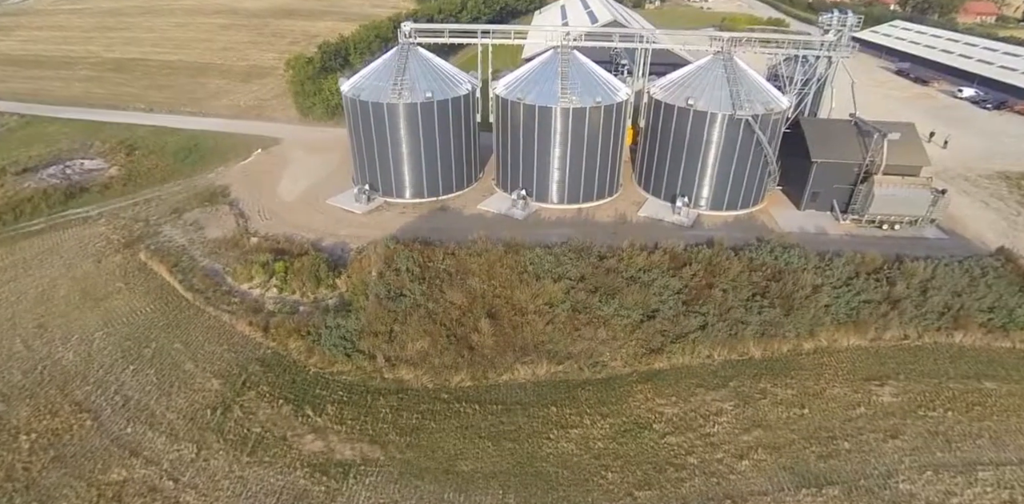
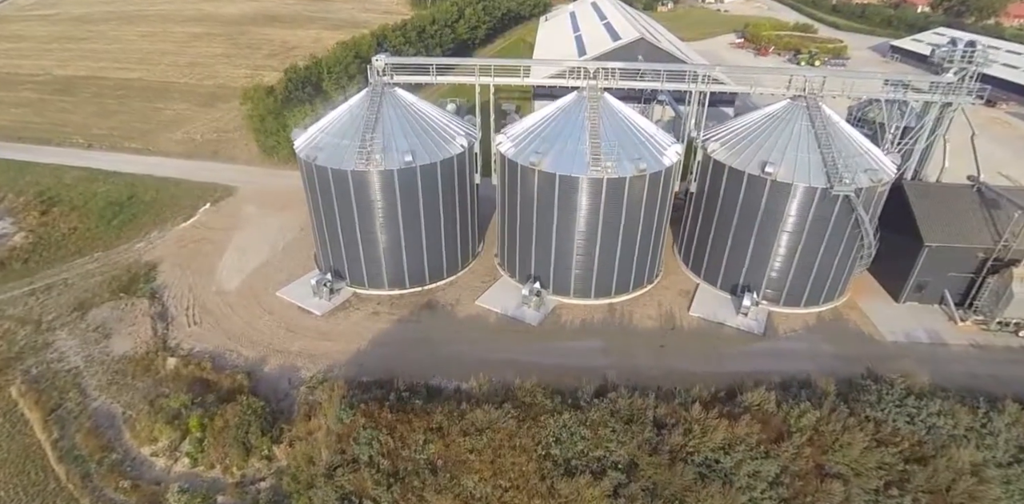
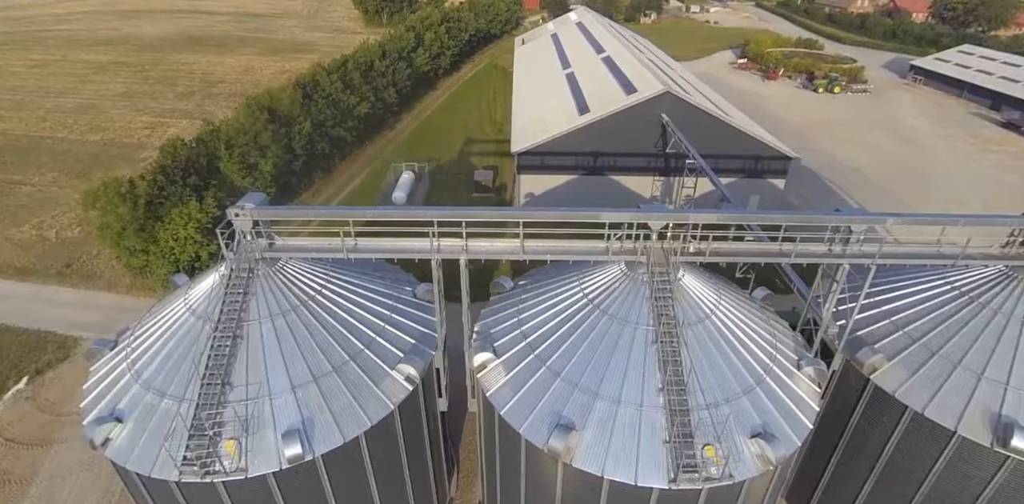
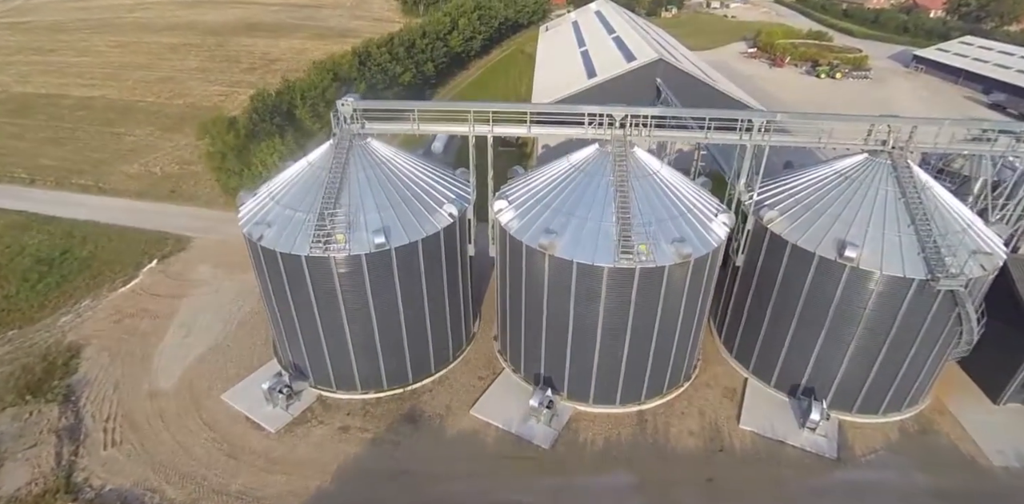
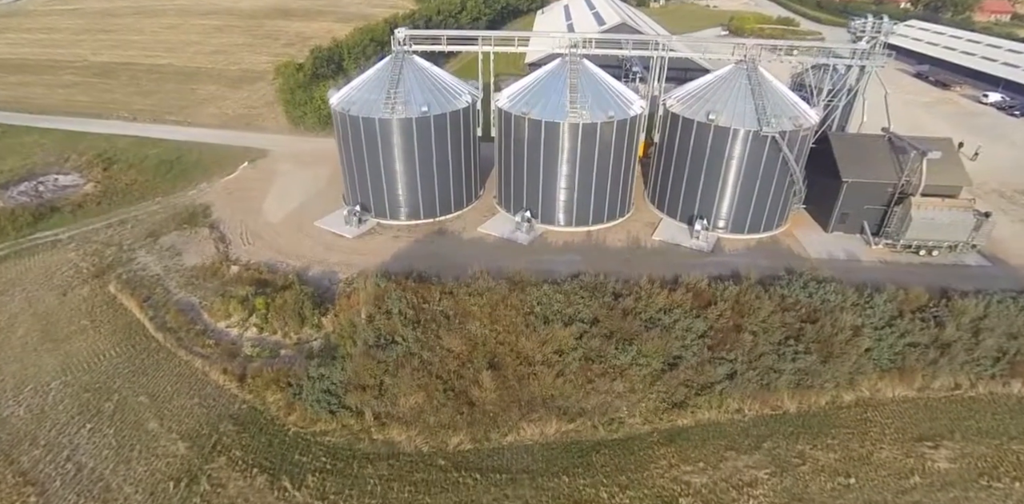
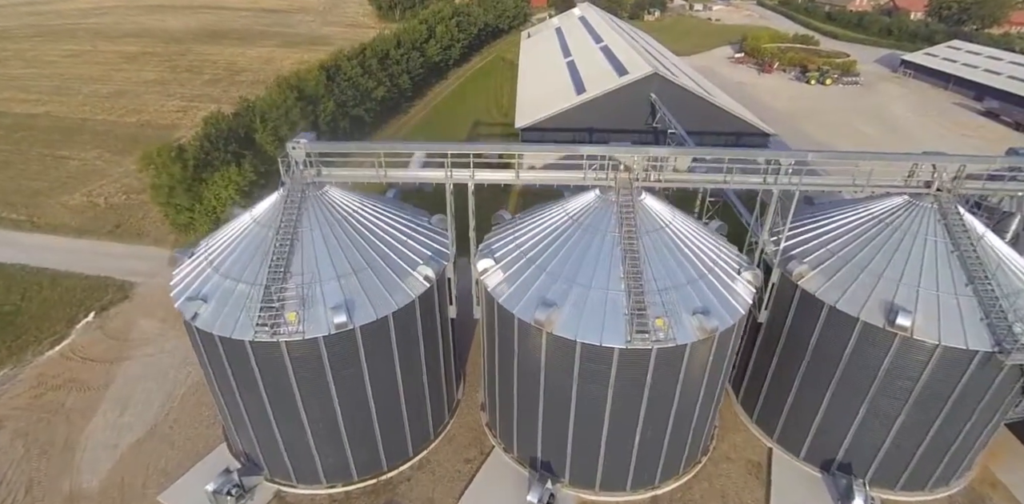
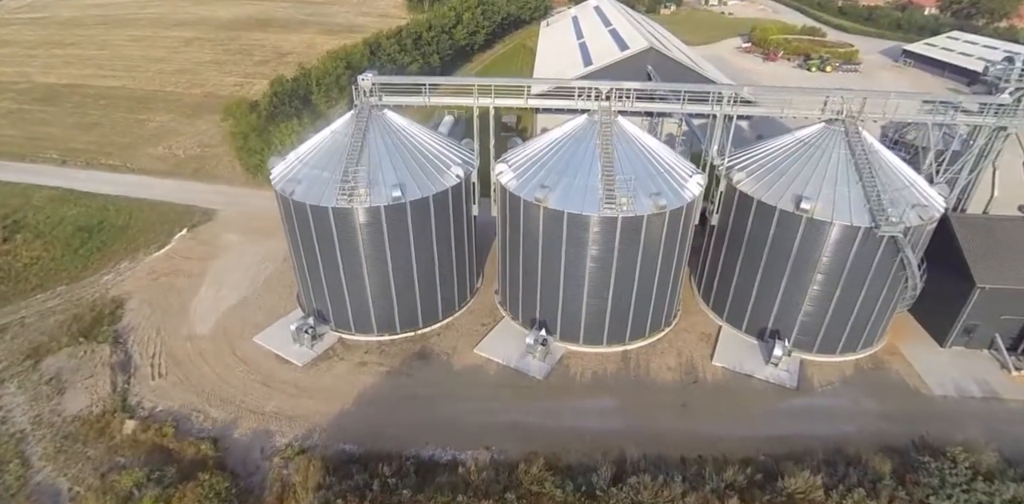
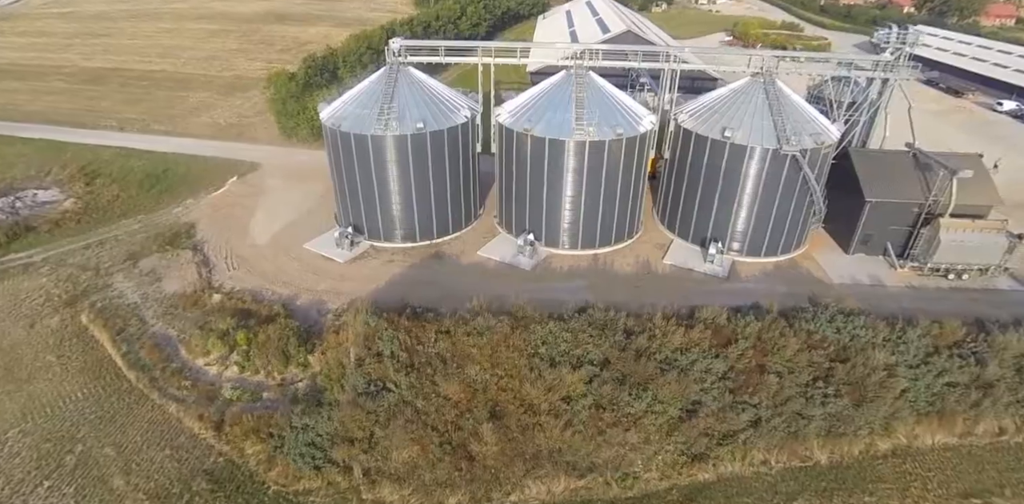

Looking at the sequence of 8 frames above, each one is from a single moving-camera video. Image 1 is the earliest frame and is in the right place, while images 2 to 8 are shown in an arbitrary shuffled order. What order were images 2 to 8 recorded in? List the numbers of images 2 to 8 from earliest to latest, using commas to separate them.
5, 8, 2, 7, 4, 6, 3
